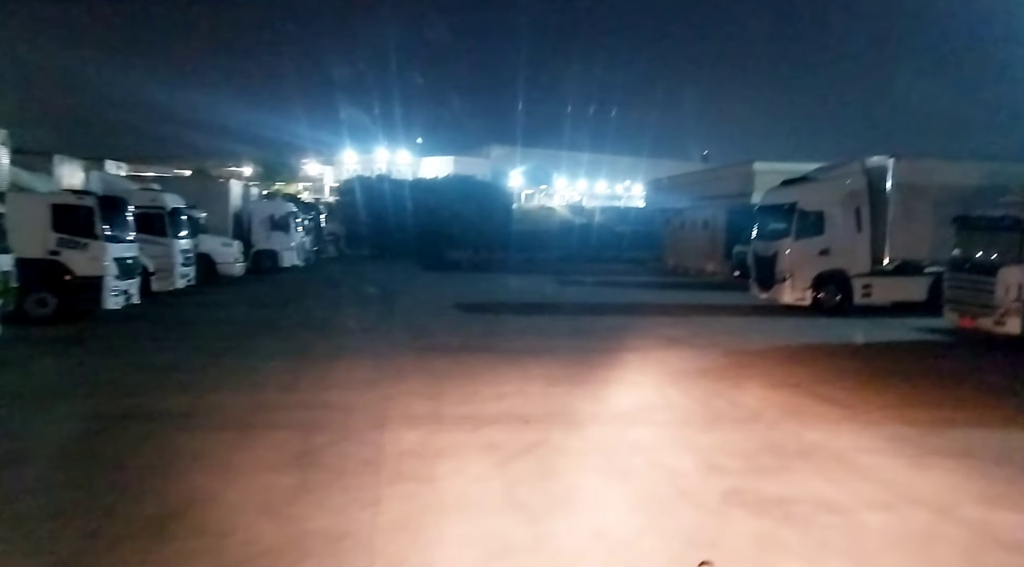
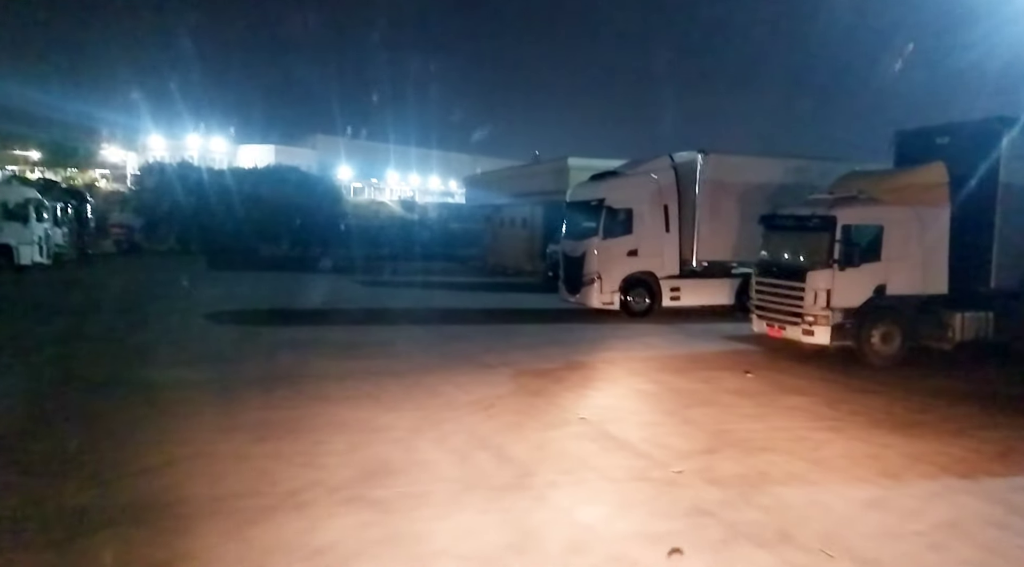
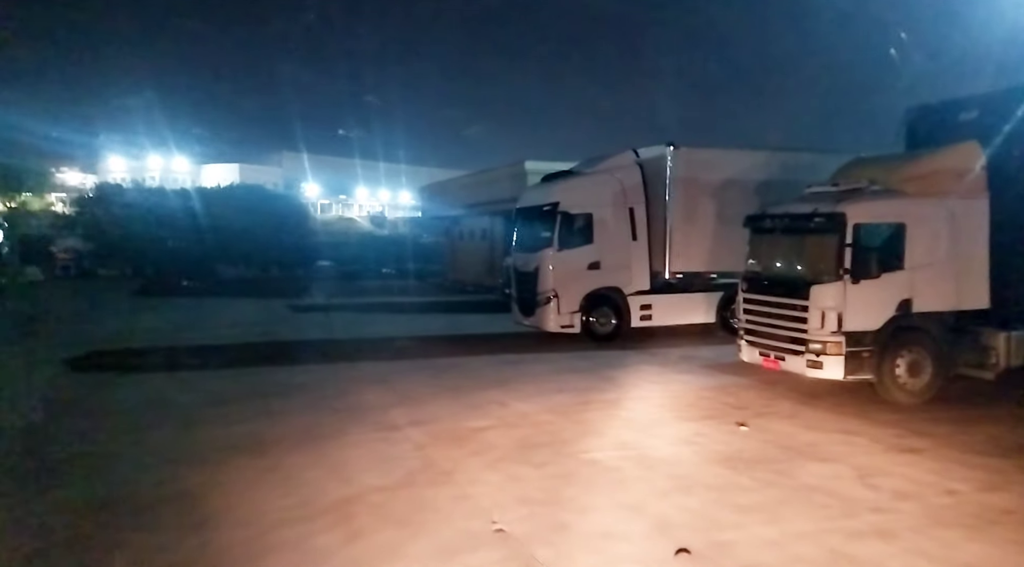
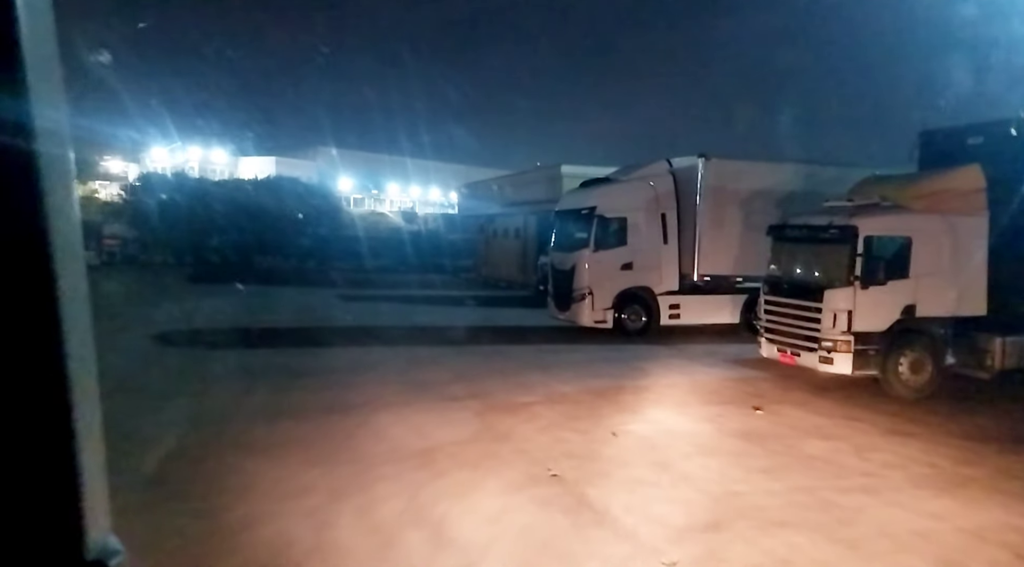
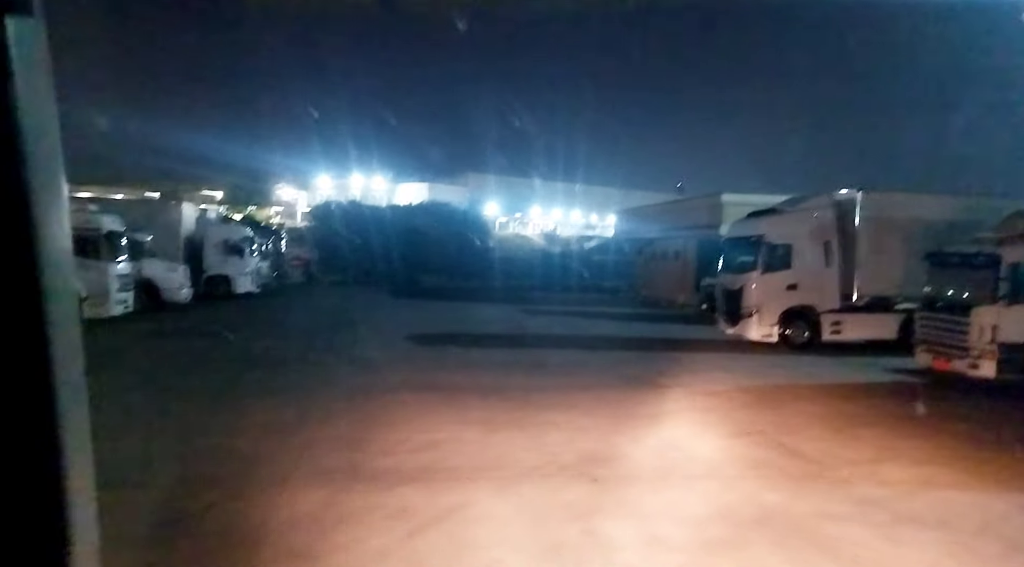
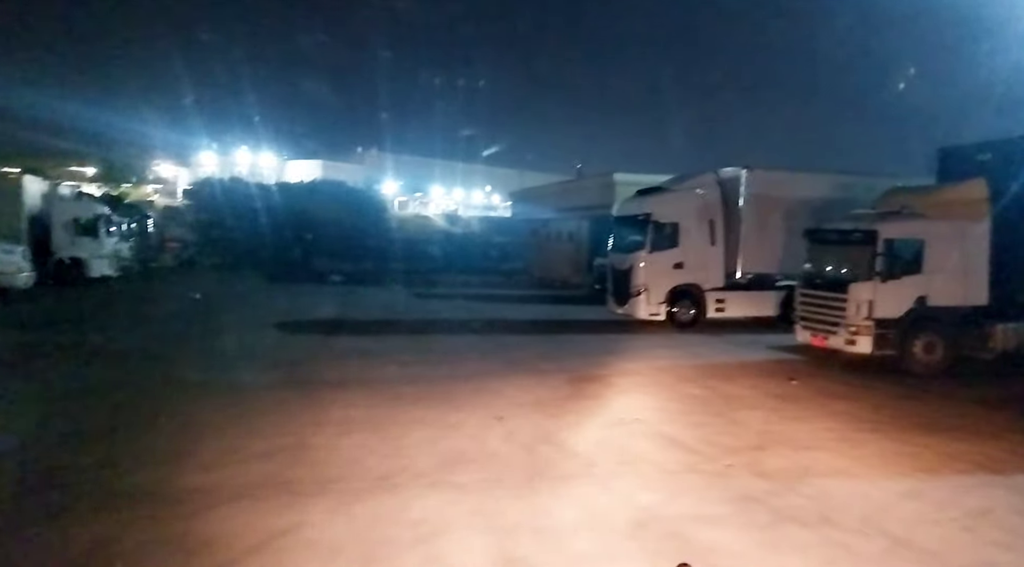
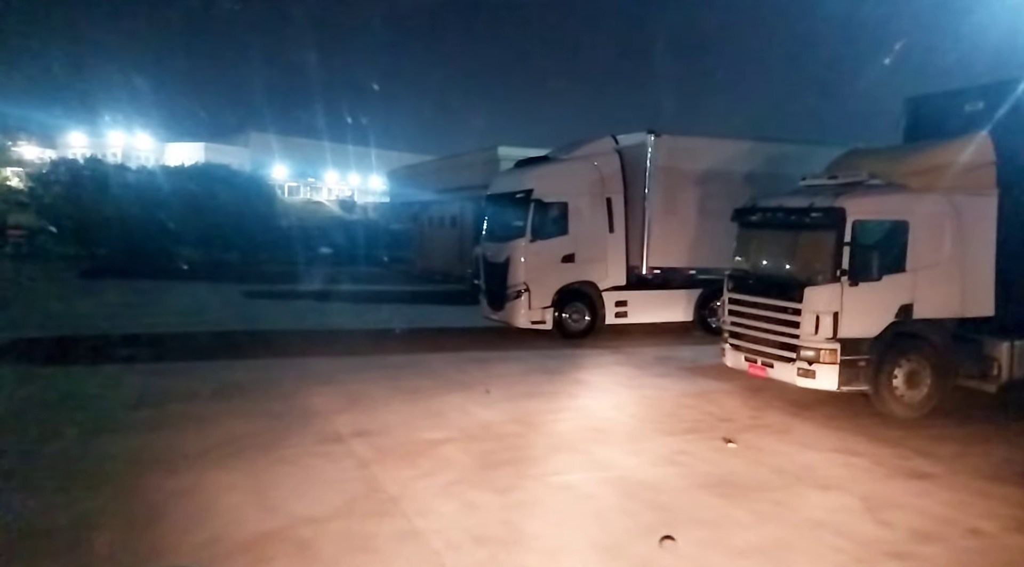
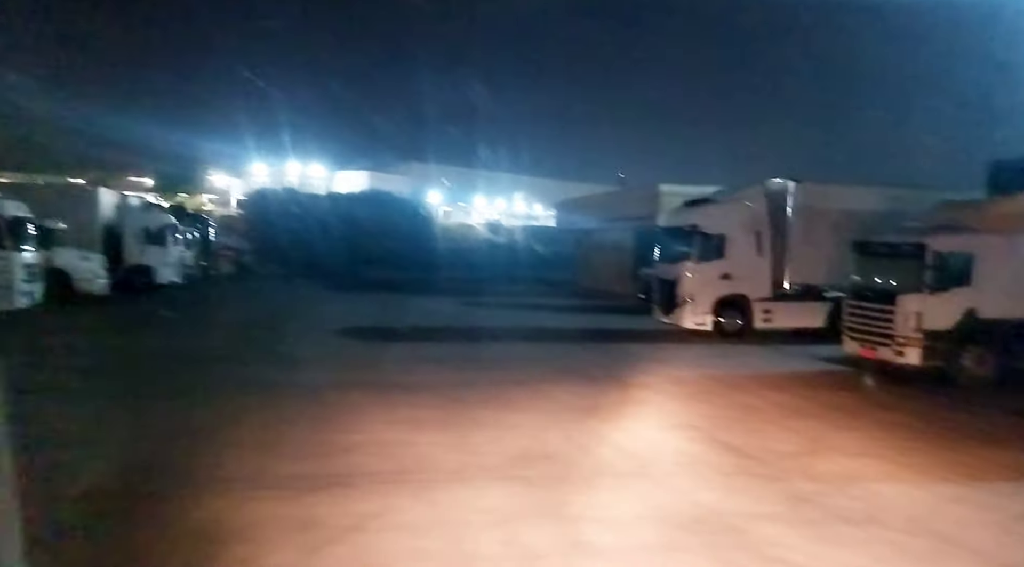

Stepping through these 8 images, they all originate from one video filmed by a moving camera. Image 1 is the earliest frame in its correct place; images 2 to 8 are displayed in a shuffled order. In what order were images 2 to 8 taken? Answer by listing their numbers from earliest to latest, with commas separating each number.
5, 8, 6, 2, 4, 3, 7
